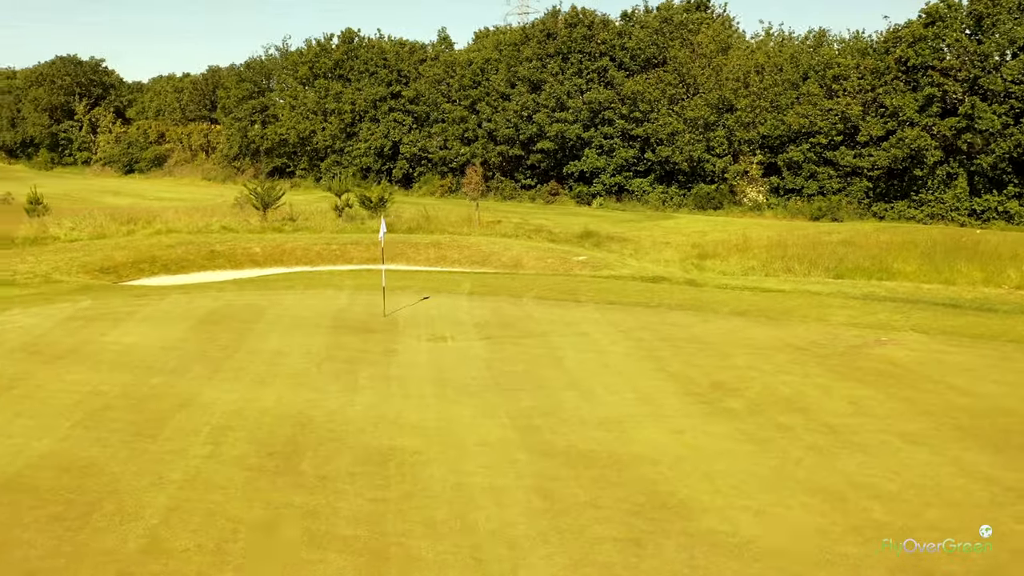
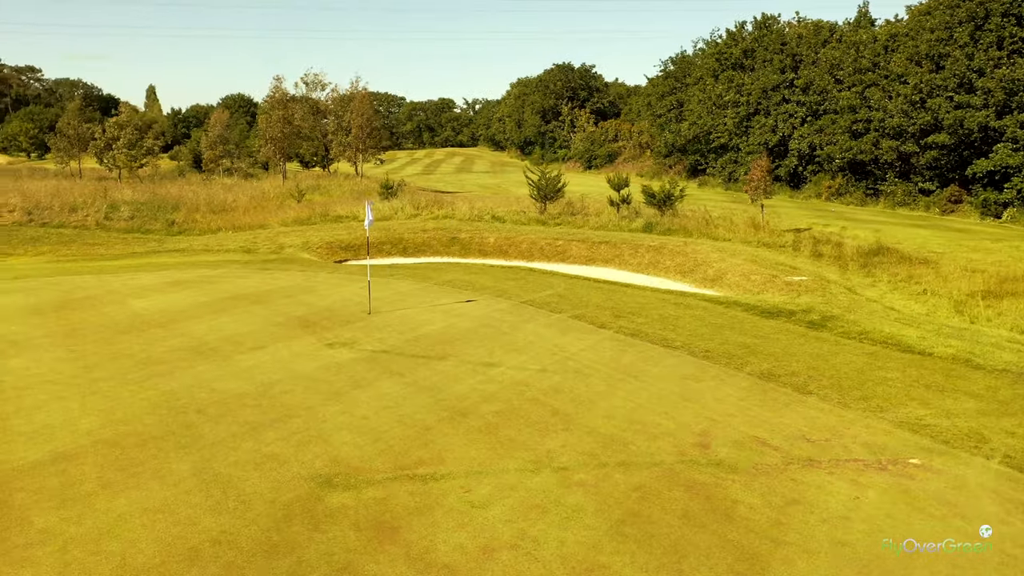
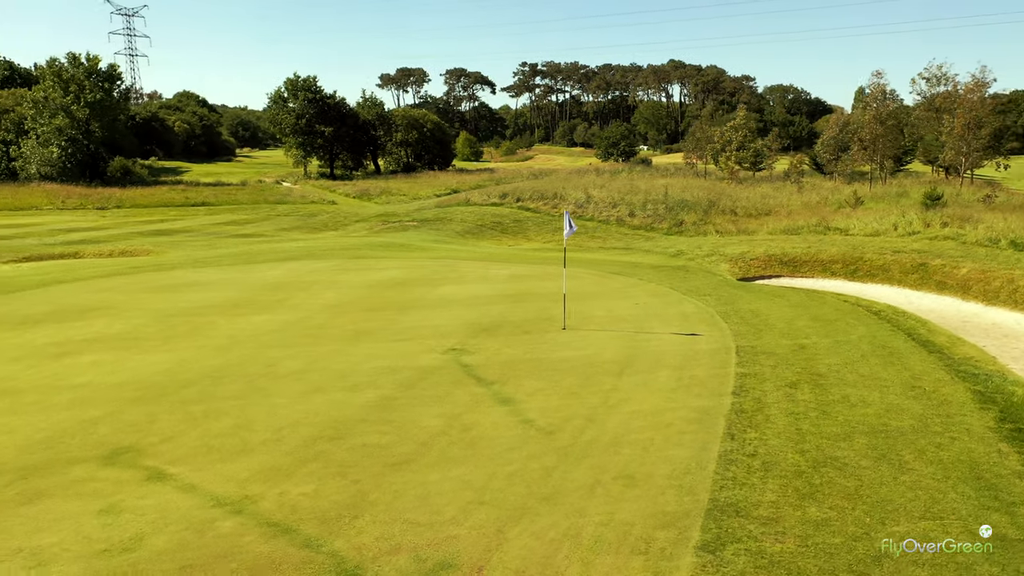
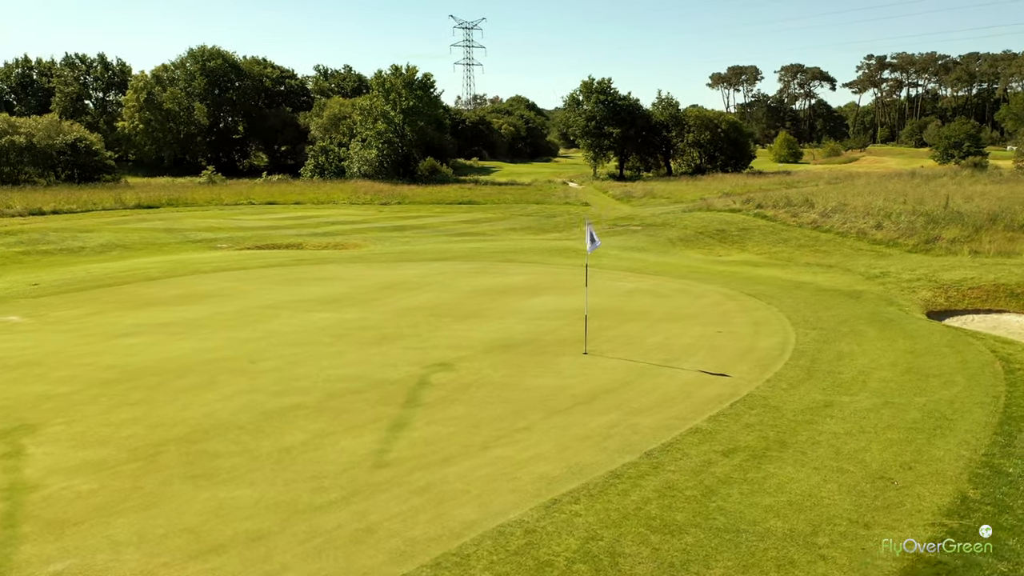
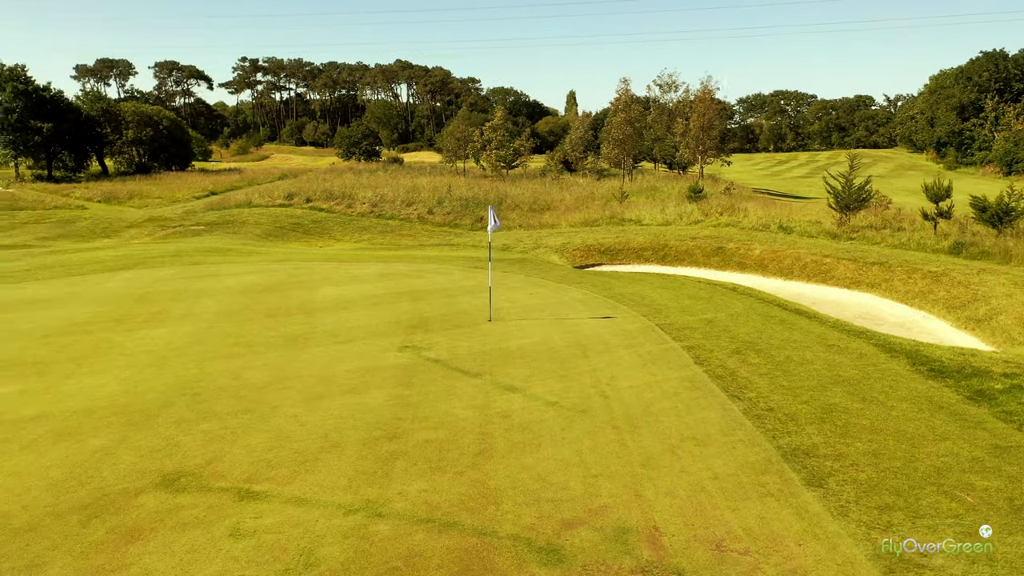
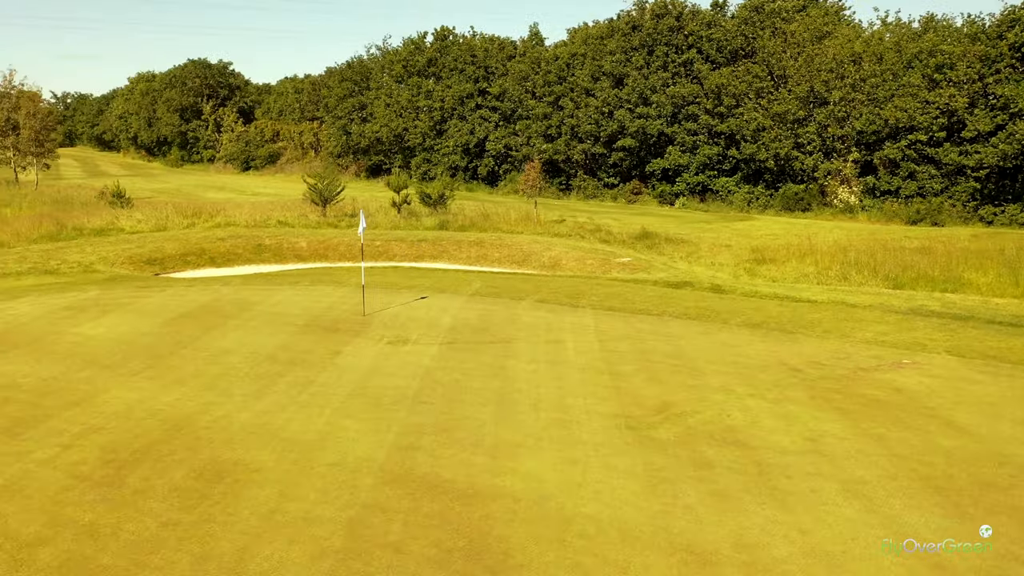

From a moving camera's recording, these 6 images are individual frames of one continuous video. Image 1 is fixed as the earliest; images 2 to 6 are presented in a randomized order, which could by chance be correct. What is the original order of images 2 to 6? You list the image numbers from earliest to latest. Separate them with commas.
6, 2, 5, 3, 4
